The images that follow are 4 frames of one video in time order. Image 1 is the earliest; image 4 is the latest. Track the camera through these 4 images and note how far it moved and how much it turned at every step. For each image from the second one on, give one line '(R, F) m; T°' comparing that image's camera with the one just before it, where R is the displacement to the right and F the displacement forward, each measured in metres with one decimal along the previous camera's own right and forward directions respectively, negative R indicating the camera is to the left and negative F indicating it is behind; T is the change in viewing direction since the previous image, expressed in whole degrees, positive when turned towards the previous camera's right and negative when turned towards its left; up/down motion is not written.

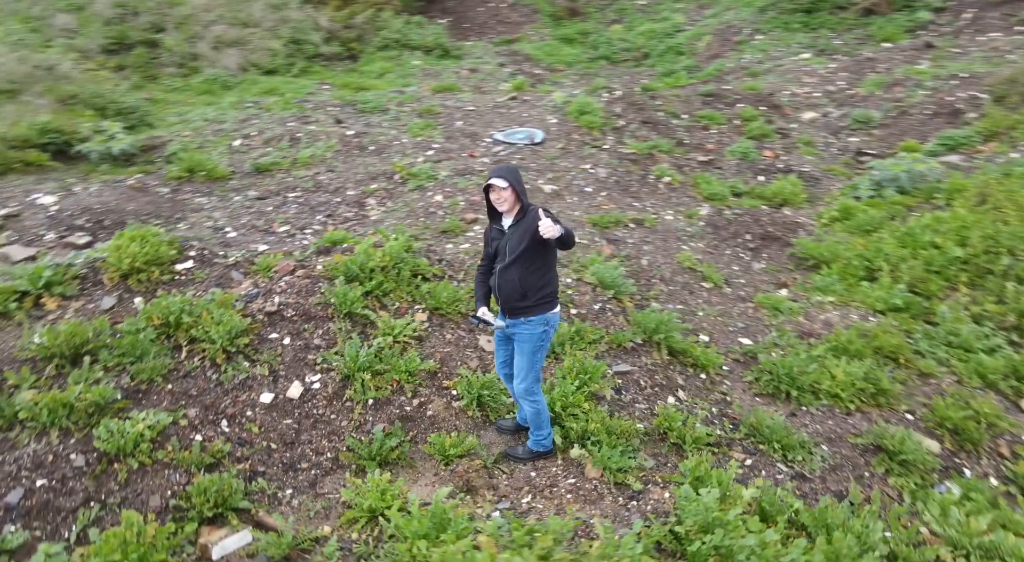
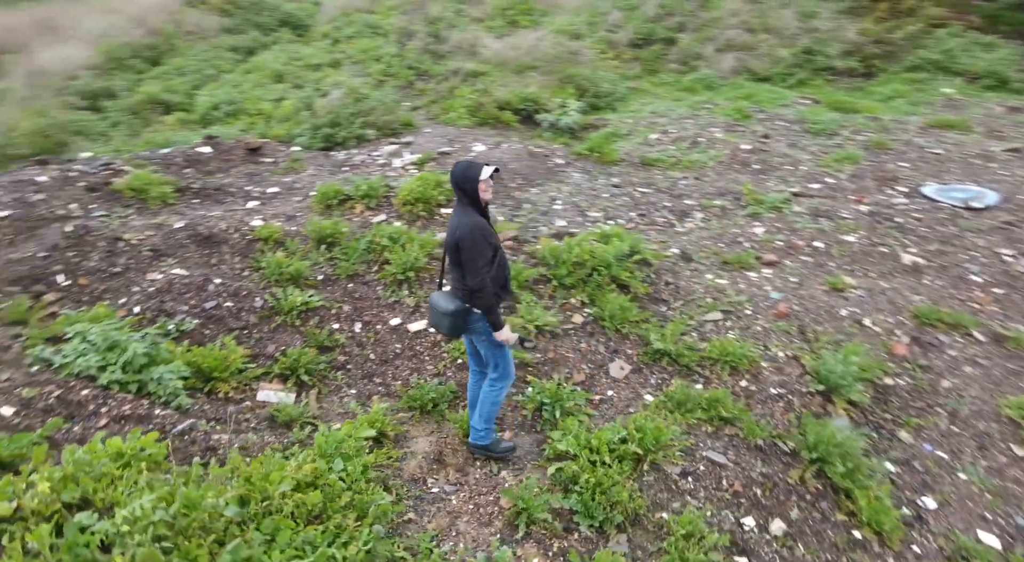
(+1.9, +0.7) m; -41°
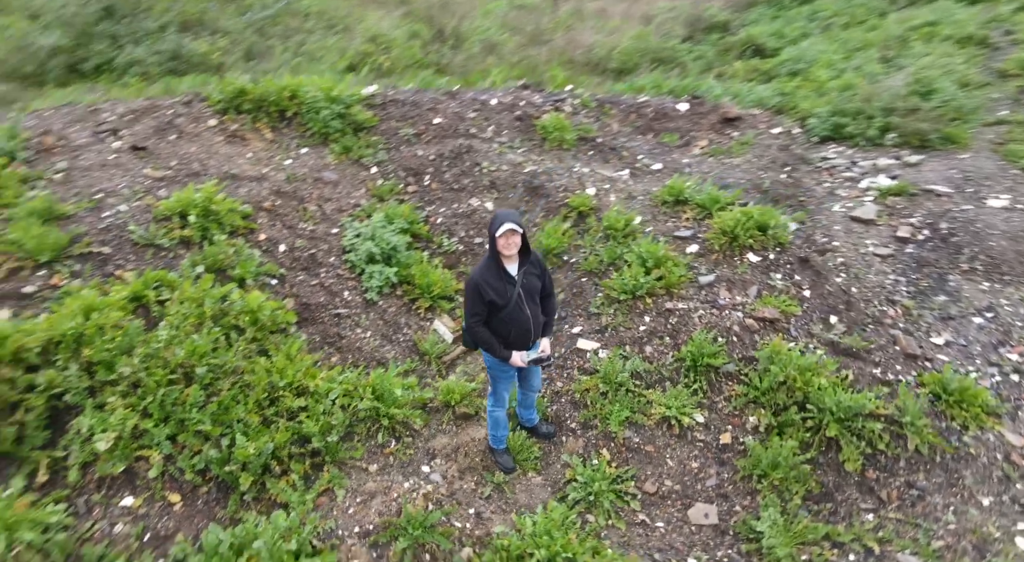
(+2.0, +1.0) m; -47°
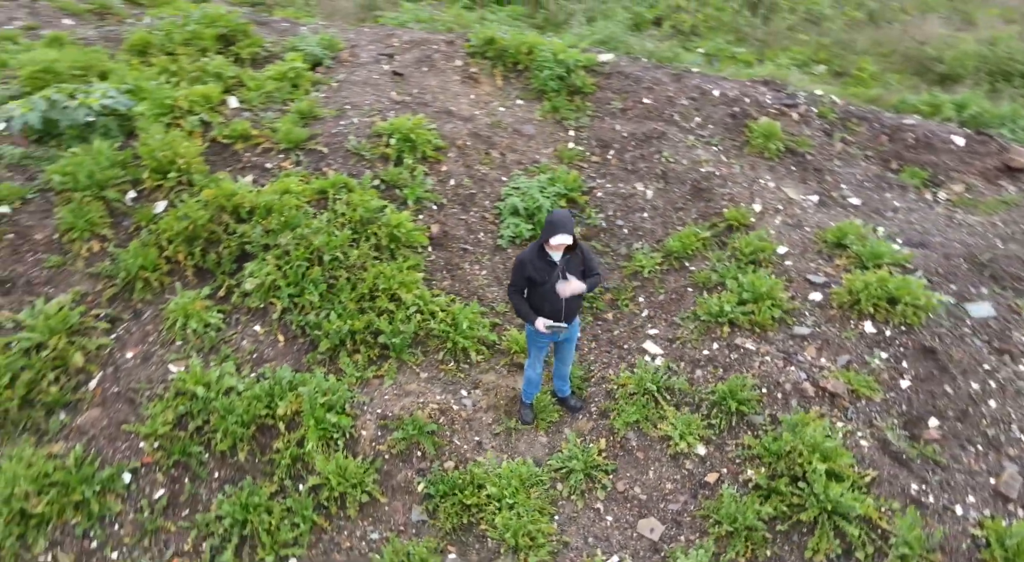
(+1.3, -0.2) m; -23°
